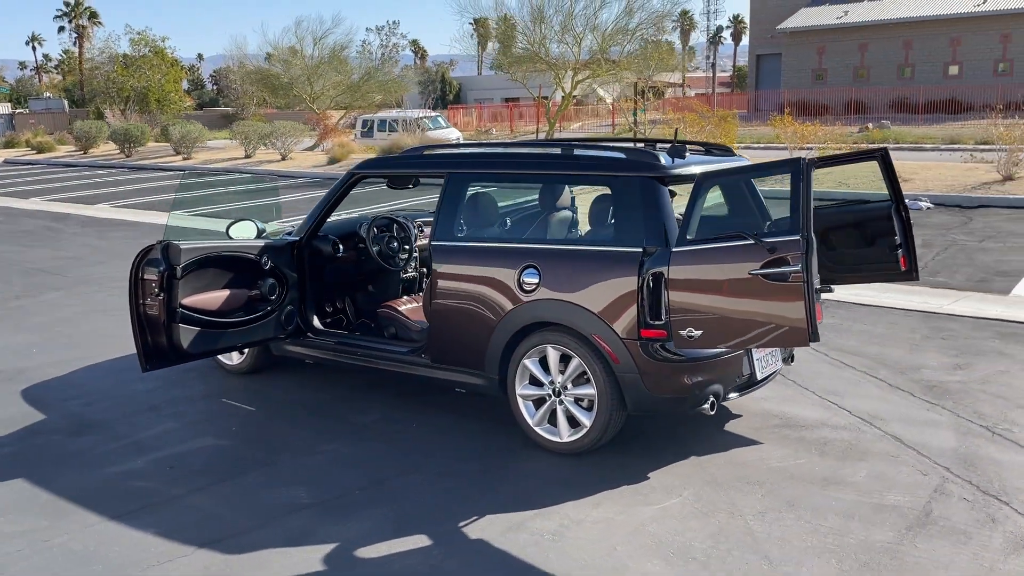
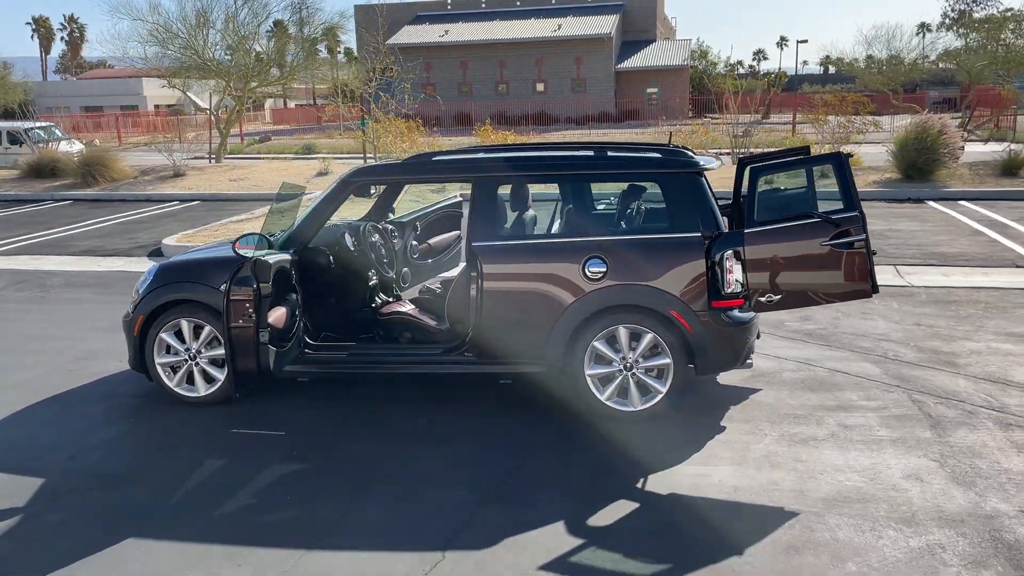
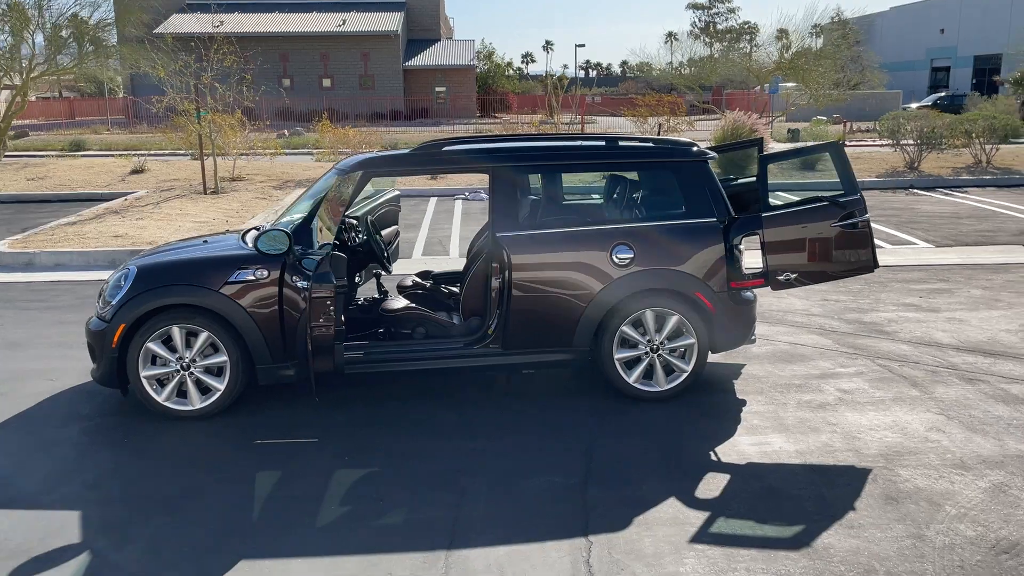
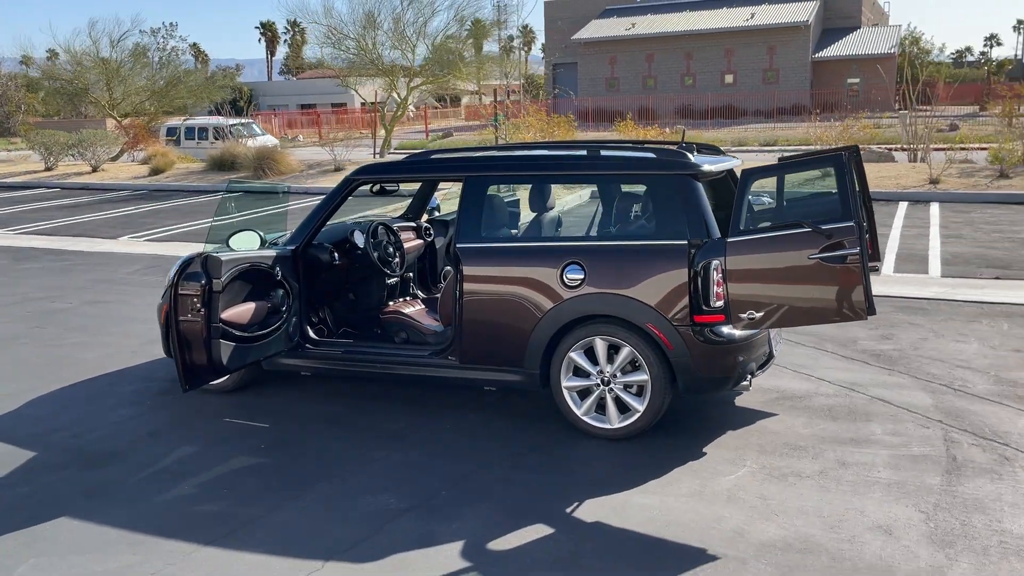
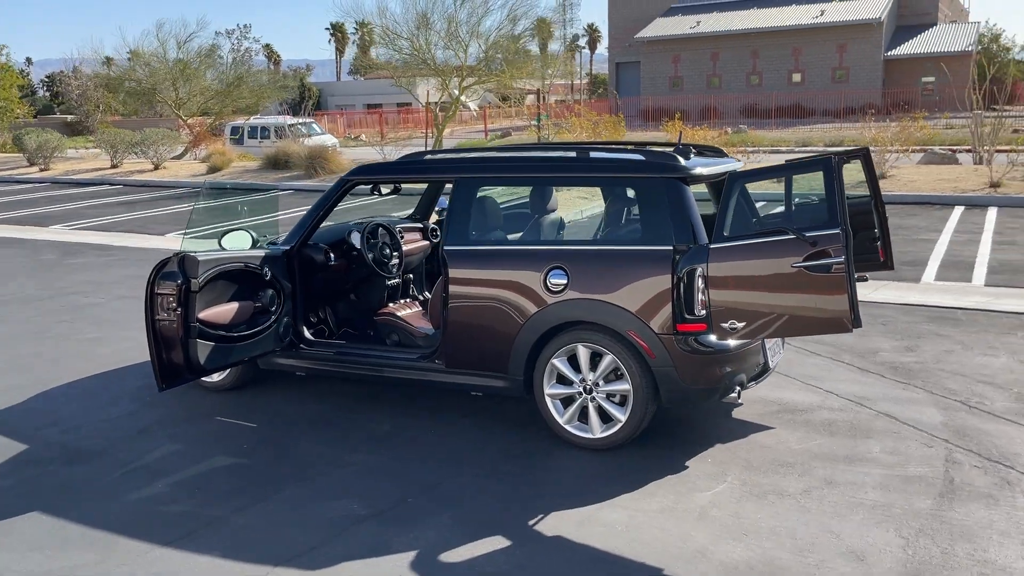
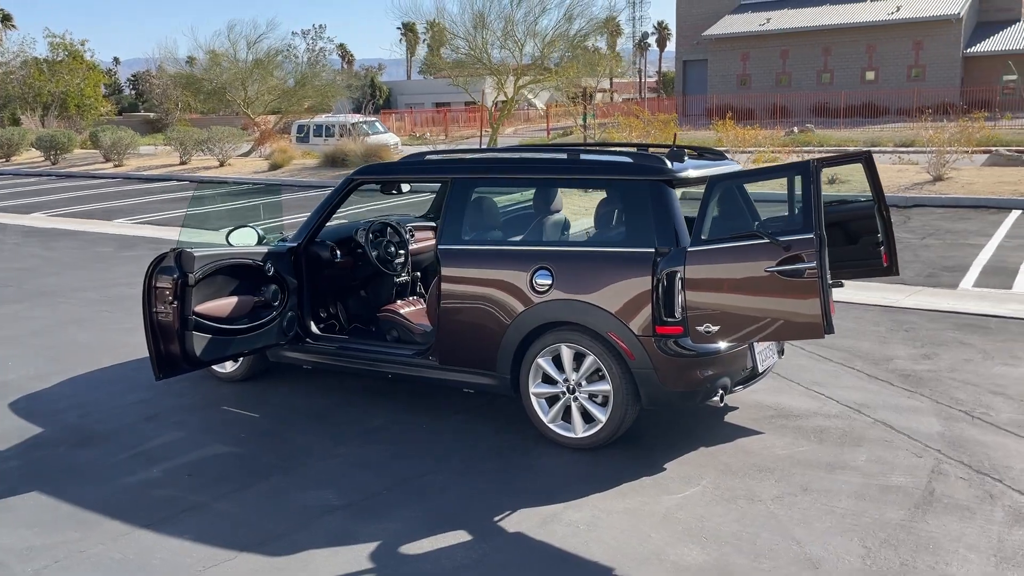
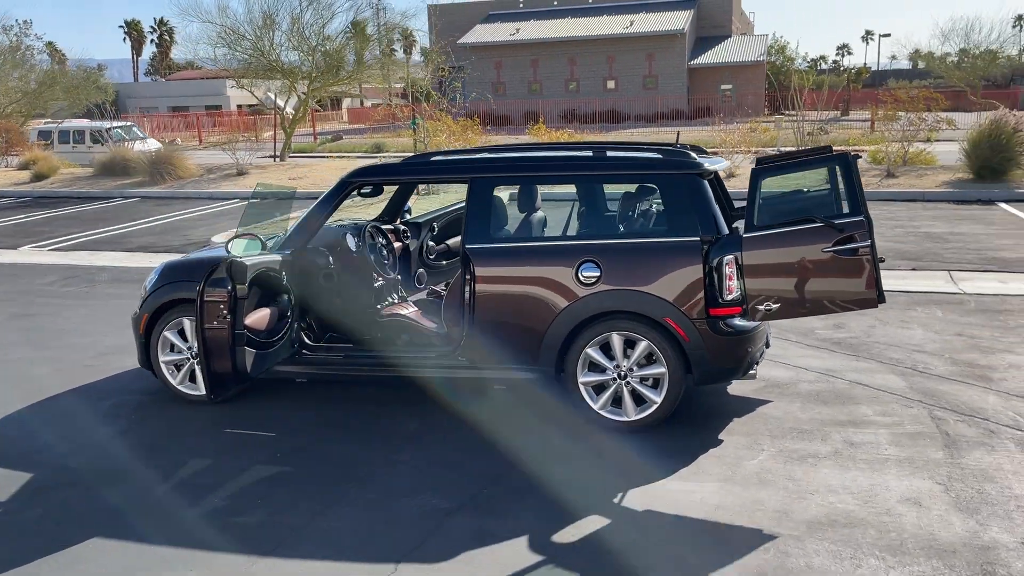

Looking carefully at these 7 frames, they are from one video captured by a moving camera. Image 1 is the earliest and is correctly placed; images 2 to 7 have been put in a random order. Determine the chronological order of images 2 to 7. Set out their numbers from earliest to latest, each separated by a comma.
6, 5, 4, 7, 2, 3
